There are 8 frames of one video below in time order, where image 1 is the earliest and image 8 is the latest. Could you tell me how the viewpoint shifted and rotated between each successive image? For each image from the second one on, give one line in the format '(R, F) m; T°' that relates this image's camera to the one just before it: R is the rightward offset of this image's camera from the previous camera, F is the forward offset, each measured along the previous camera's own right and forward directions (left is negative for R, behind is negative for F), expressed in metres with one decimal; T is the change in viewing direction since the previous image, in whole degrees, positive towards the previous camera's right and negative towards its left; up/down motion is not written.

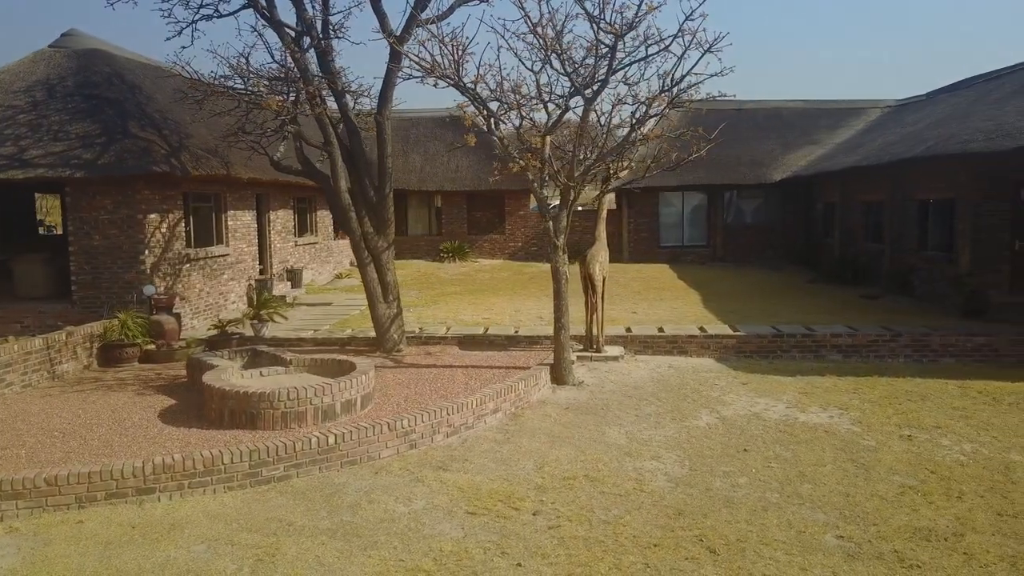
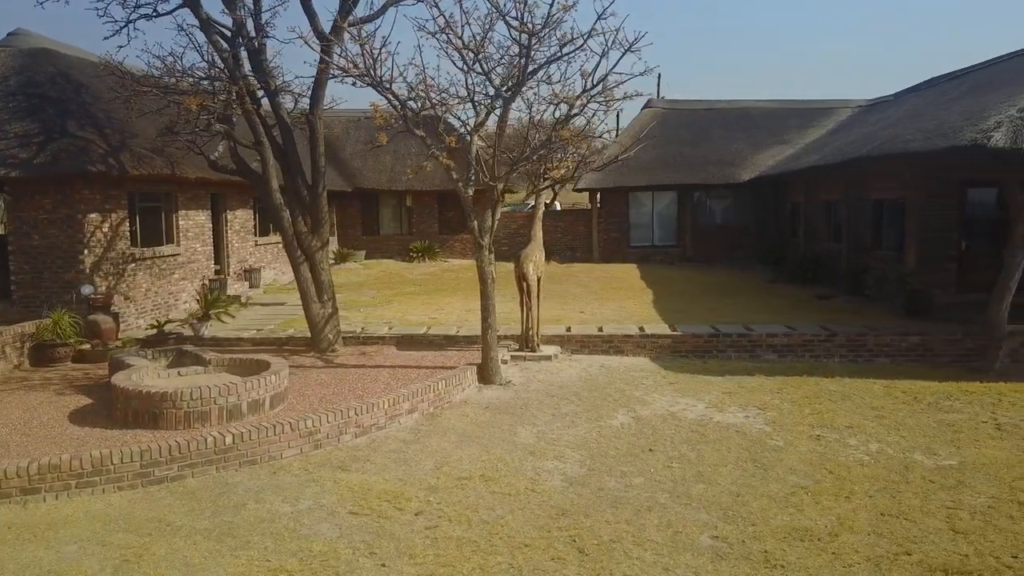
(+0.9, 0.0) m; 0°
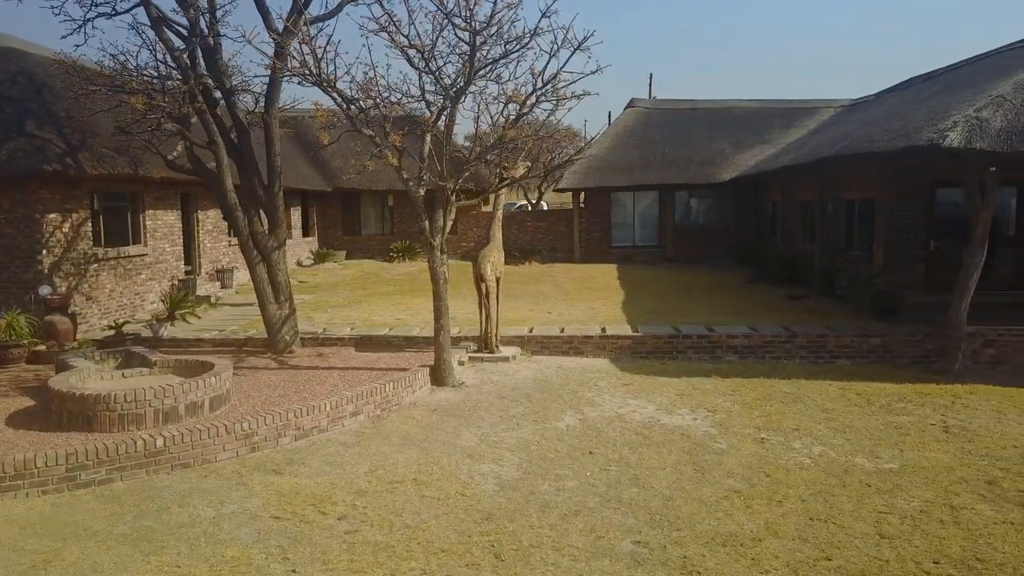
(+0.6, +0.1) m; 0°
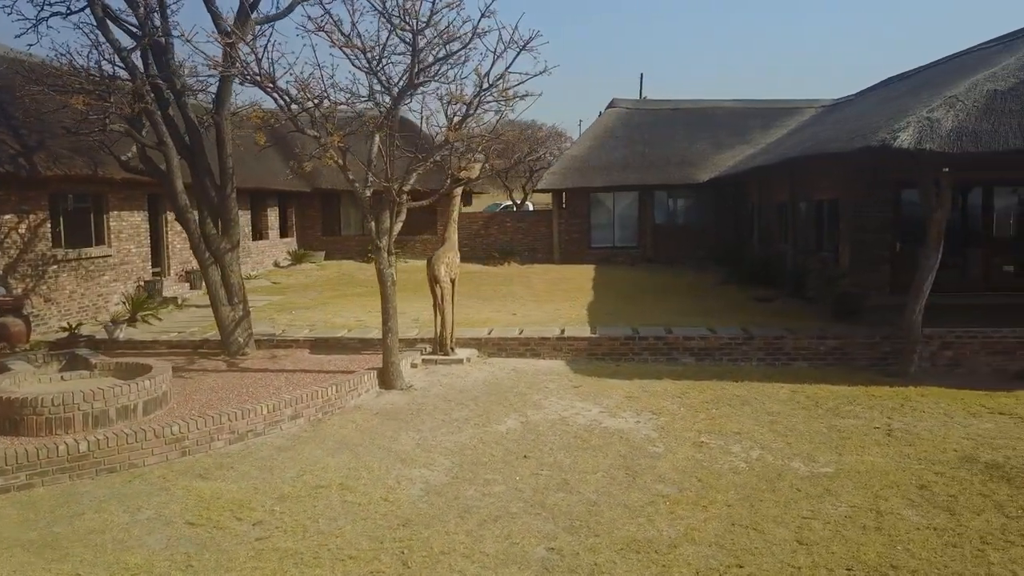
(+0.6, +0.1) m; 0°
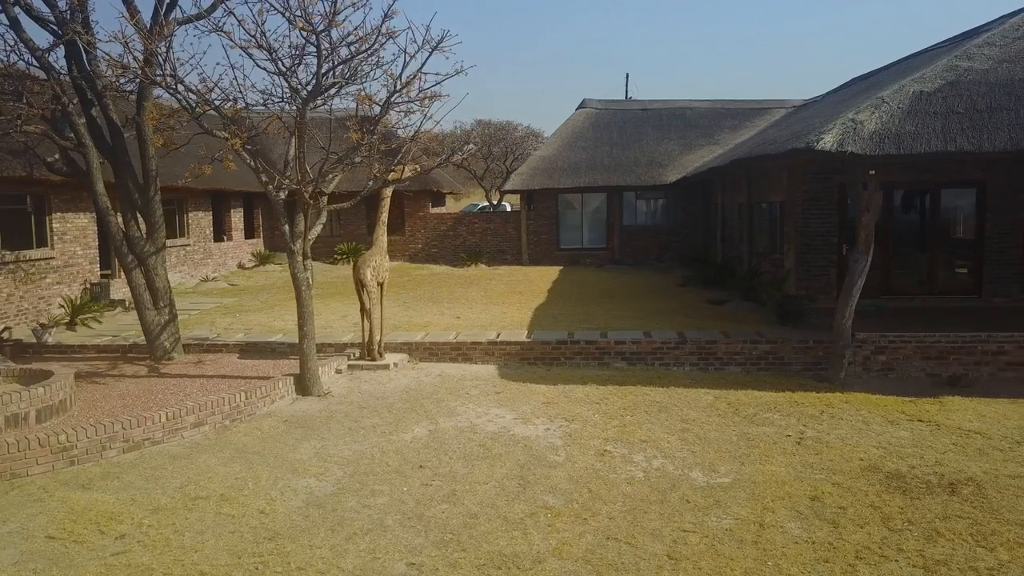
(+0.9, +0.1) m; 0°
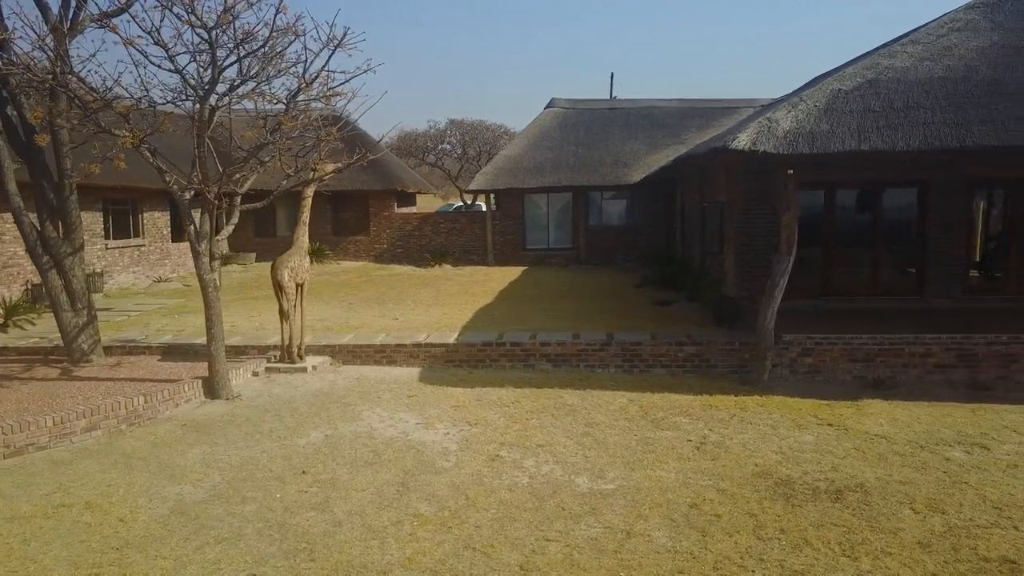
(+1.0, +0.1) m; 0°
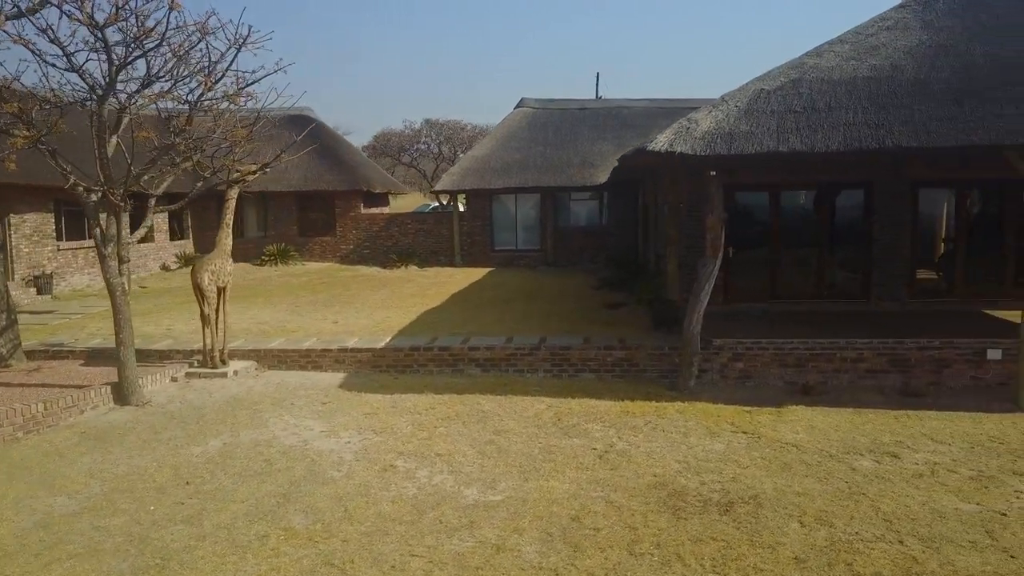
(+1.0, +0.2) m; 0°
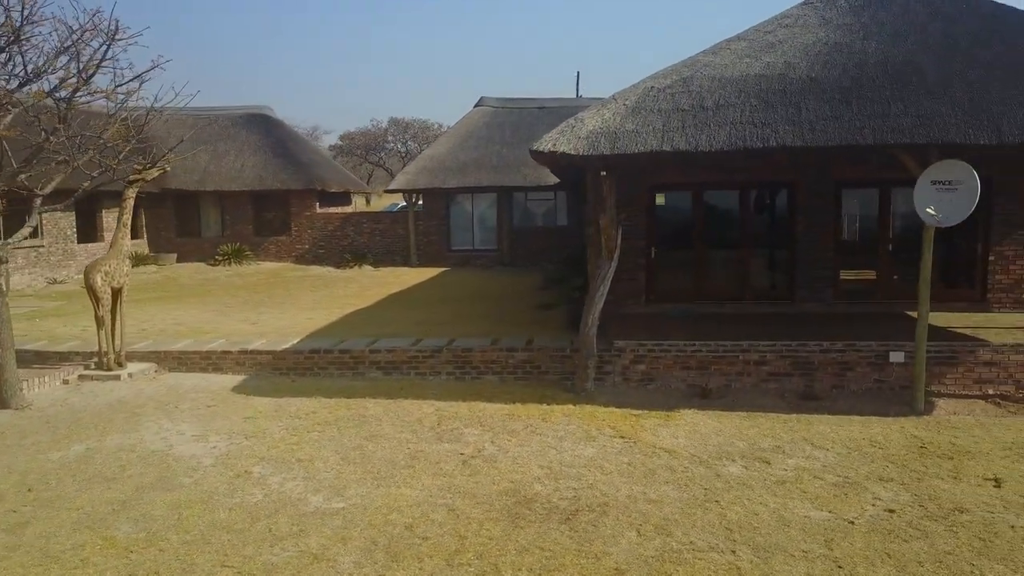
(+1.3, +0.1) m; 0°
